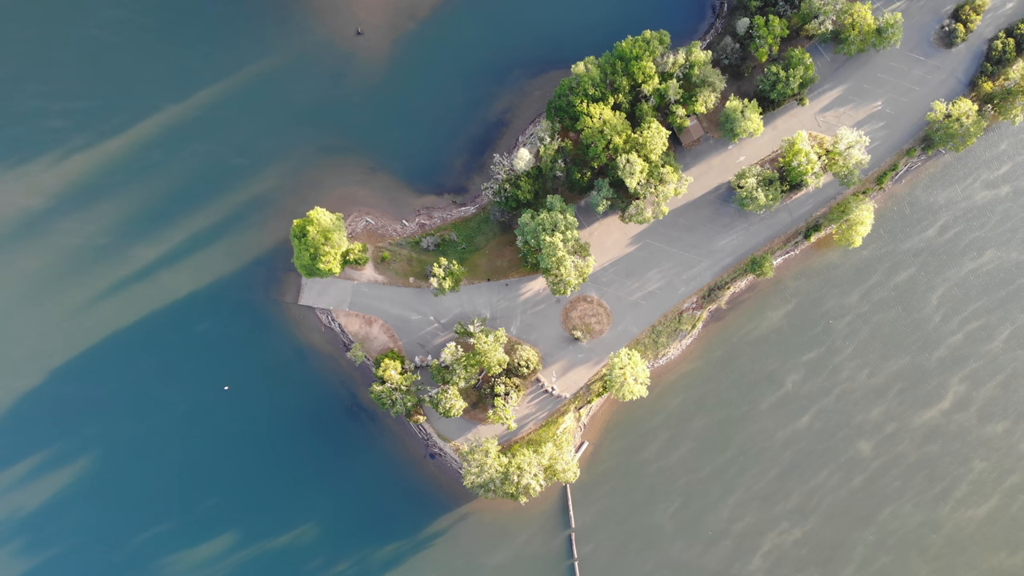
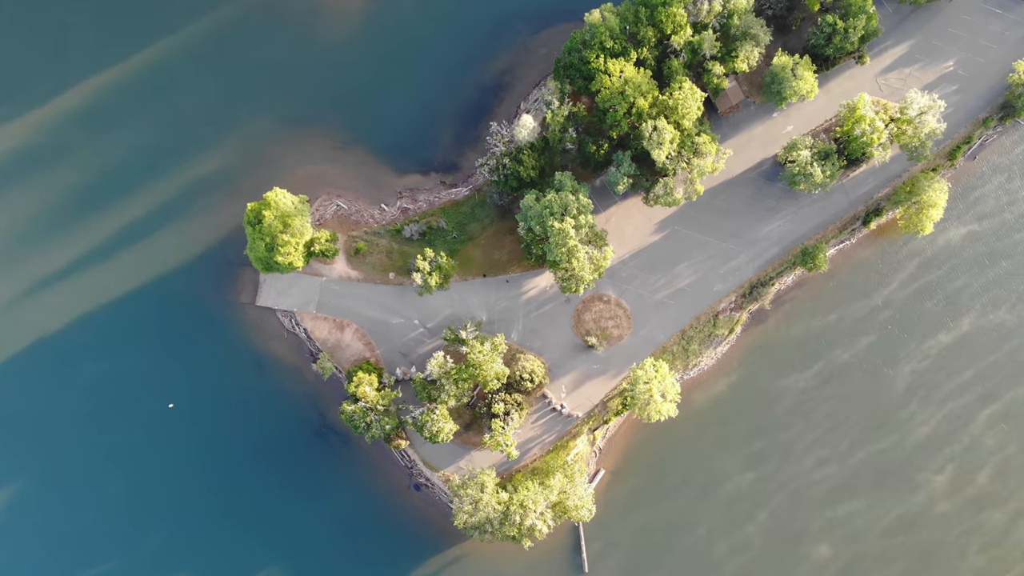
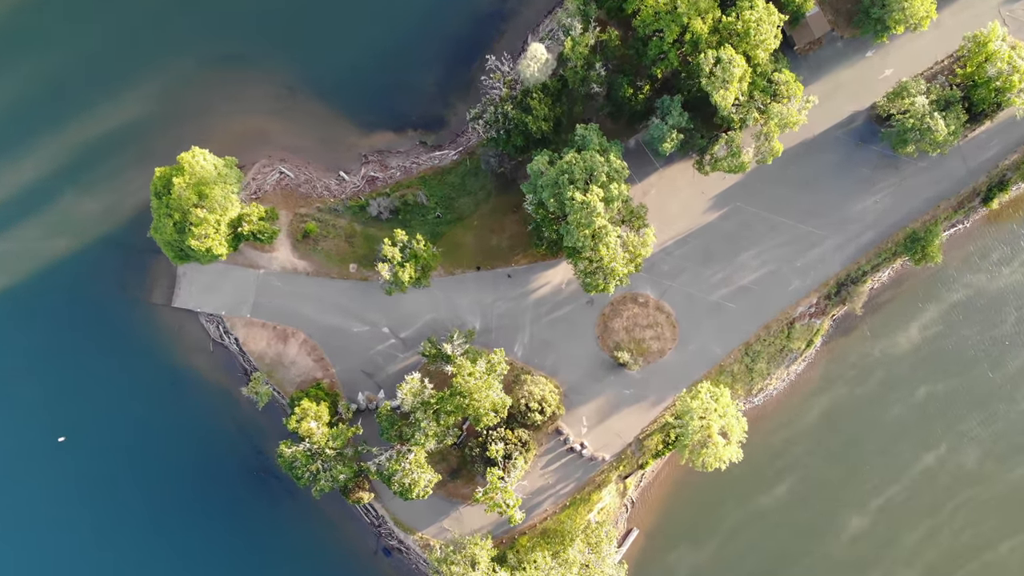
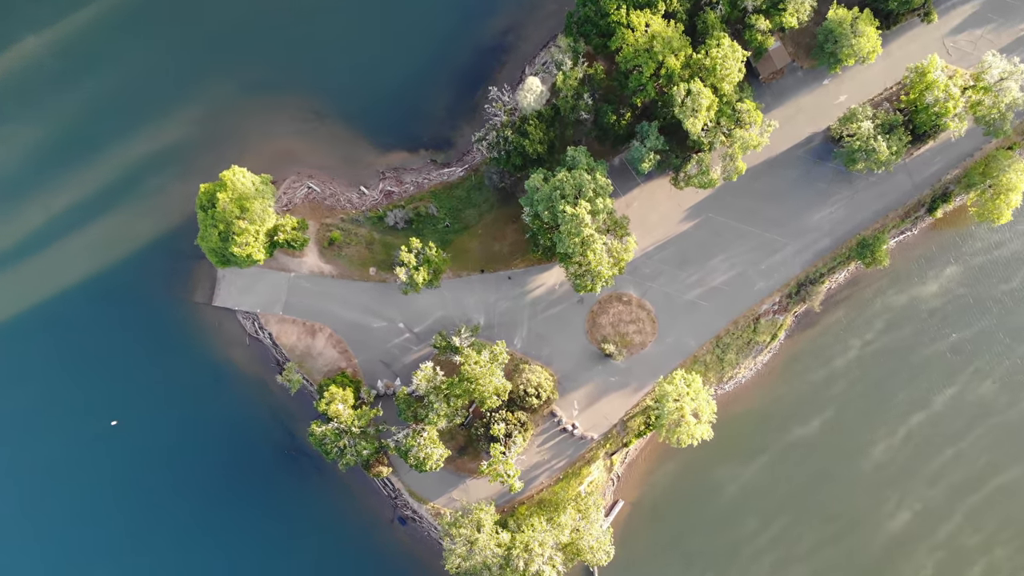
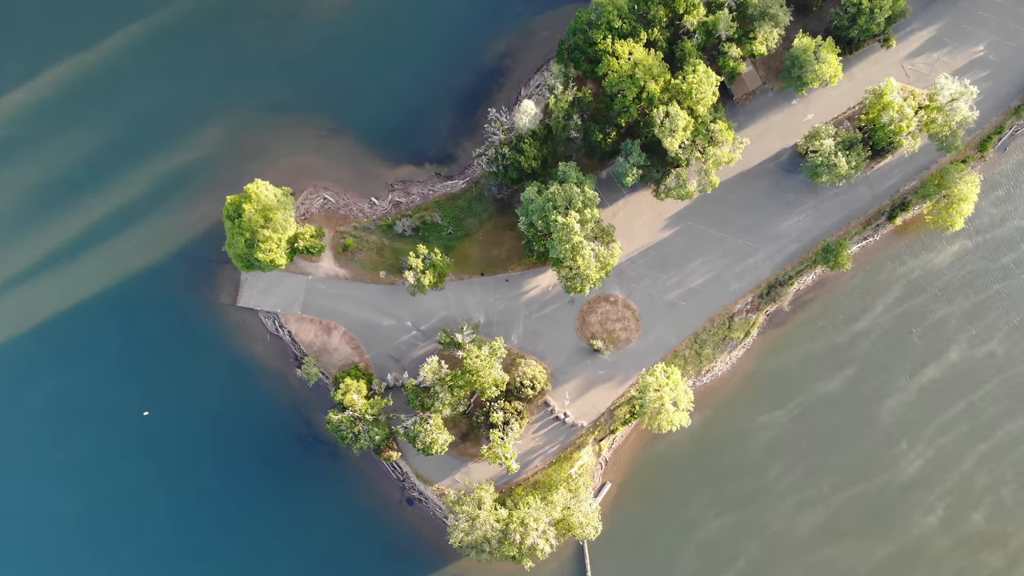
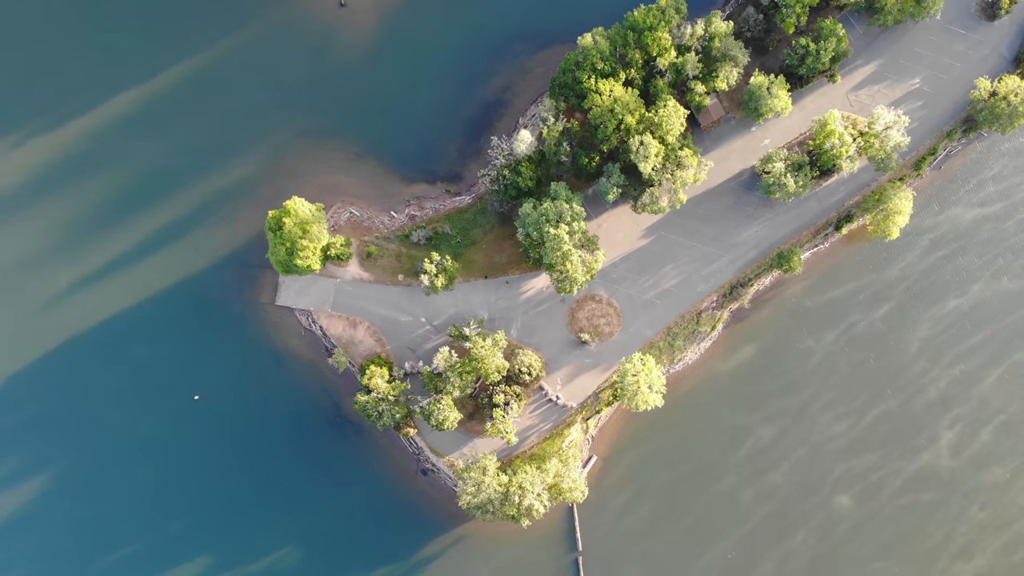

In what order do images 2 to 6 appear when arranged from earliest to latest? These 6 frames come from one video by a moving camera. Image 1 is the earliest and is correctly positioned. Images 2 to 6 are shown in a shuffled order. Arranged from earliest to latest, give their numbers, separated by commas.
6, 2, 5, 4, 3
